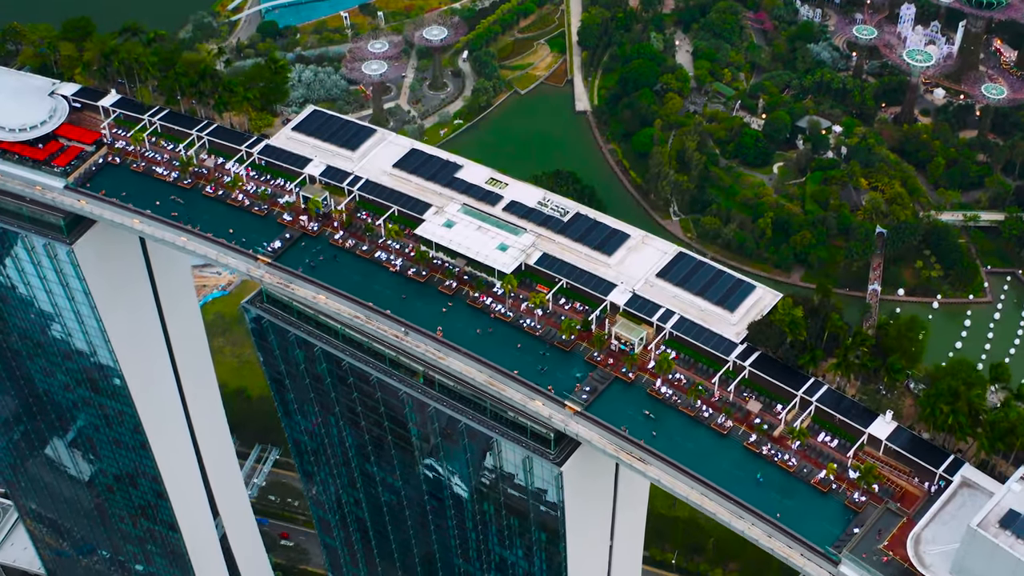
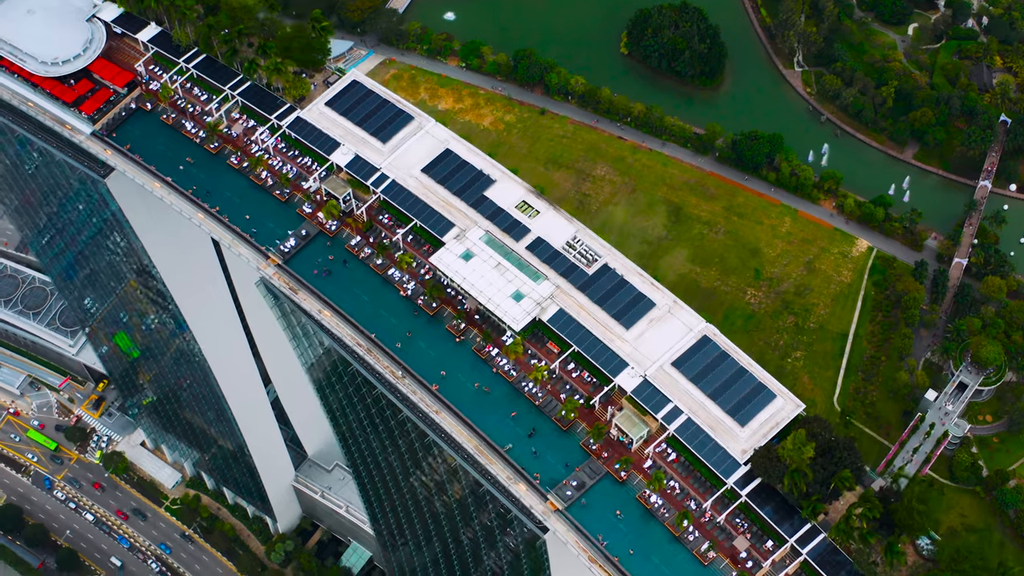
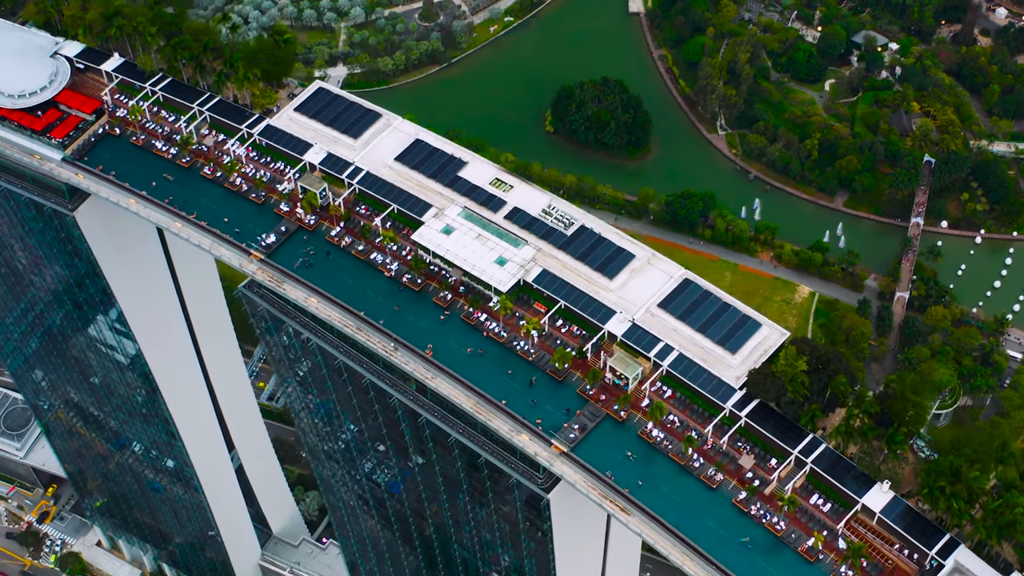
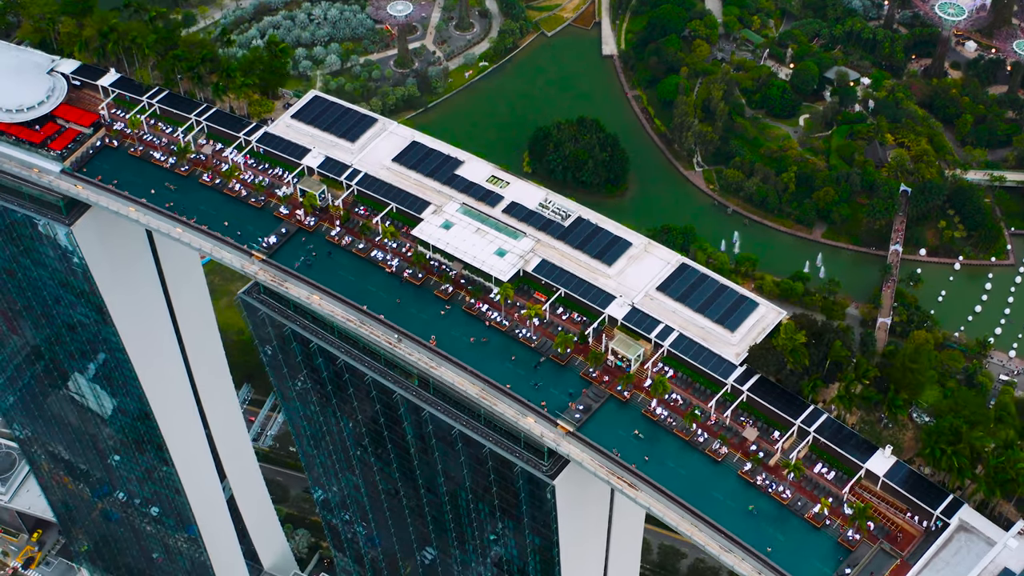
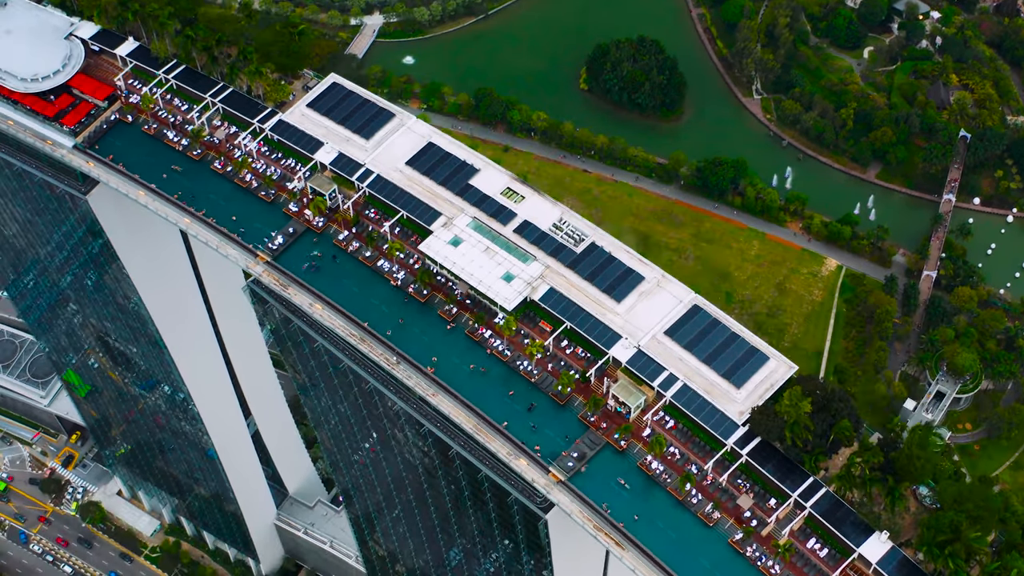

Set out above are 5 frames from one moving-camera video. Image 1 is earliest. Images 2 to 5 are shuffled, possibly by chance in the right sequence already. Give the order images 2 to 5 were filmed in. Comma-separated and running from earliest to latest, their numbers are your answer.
4, 3, 5, 2
